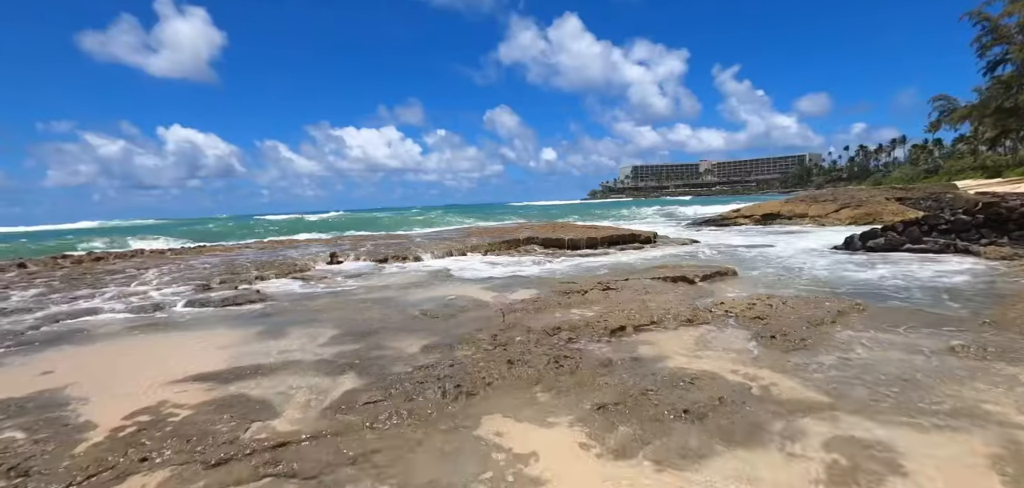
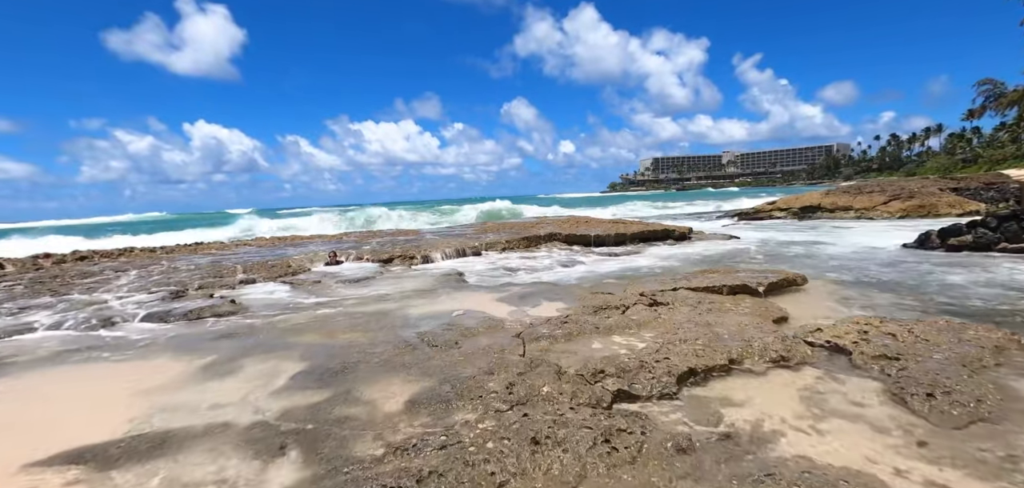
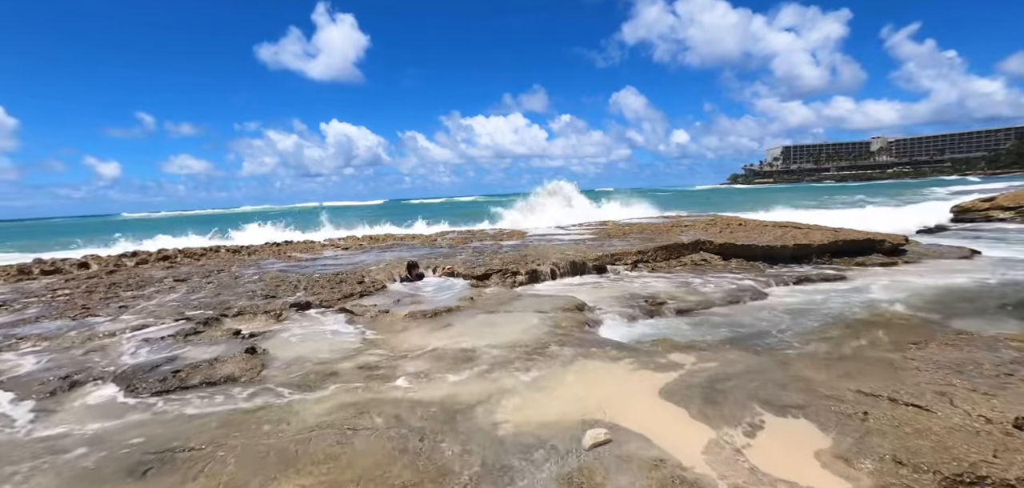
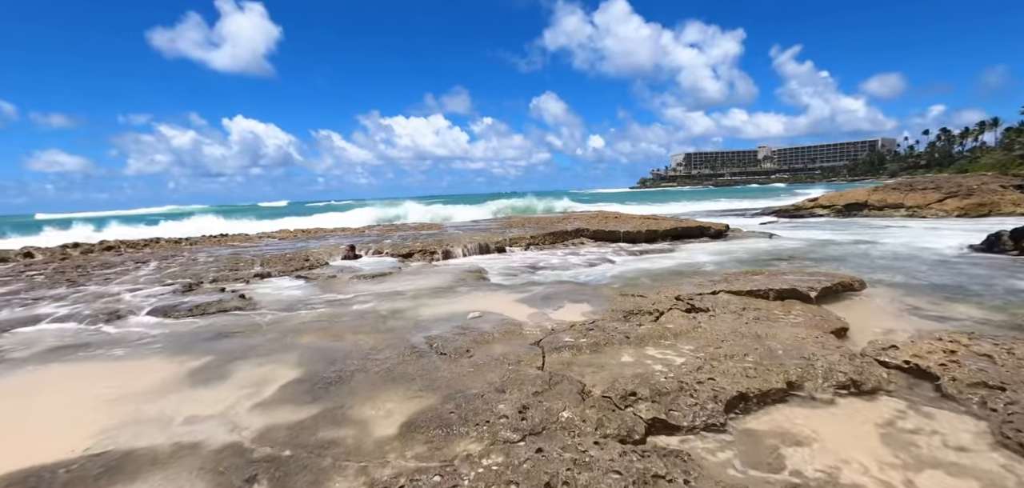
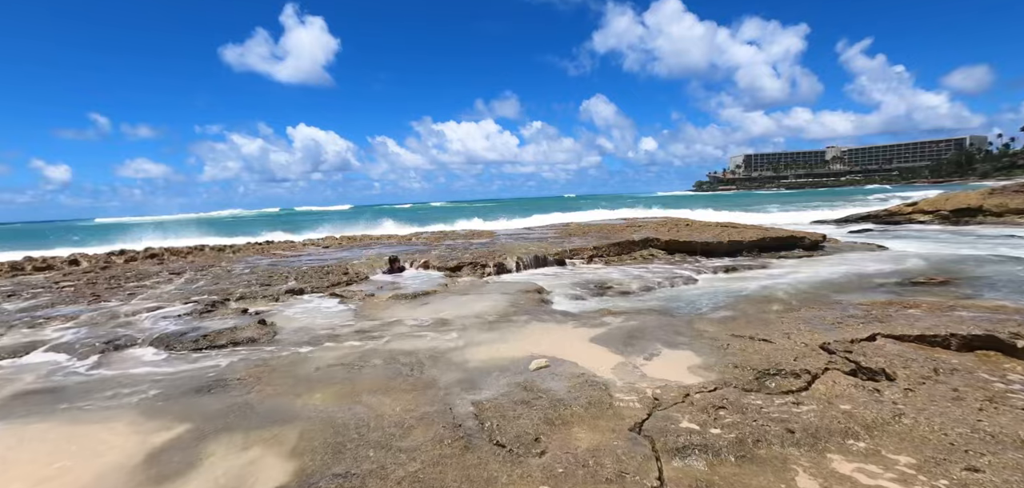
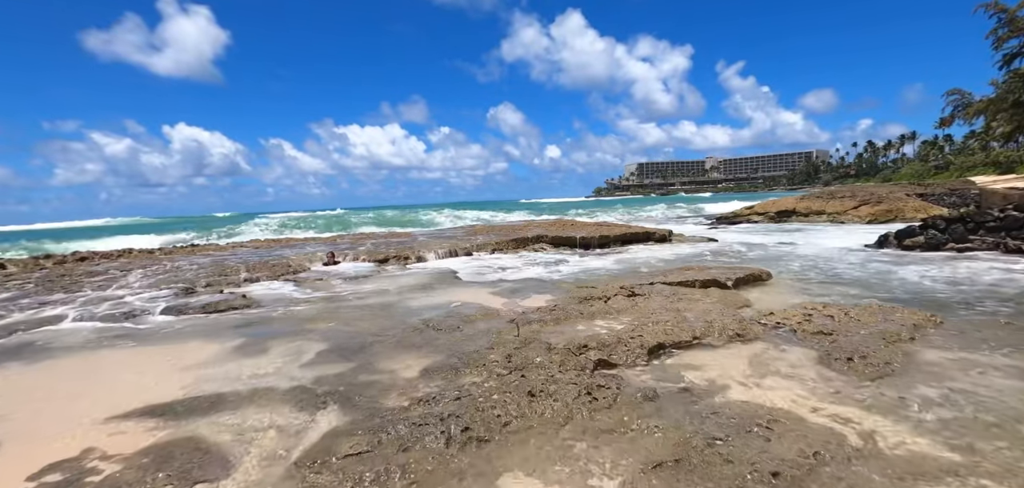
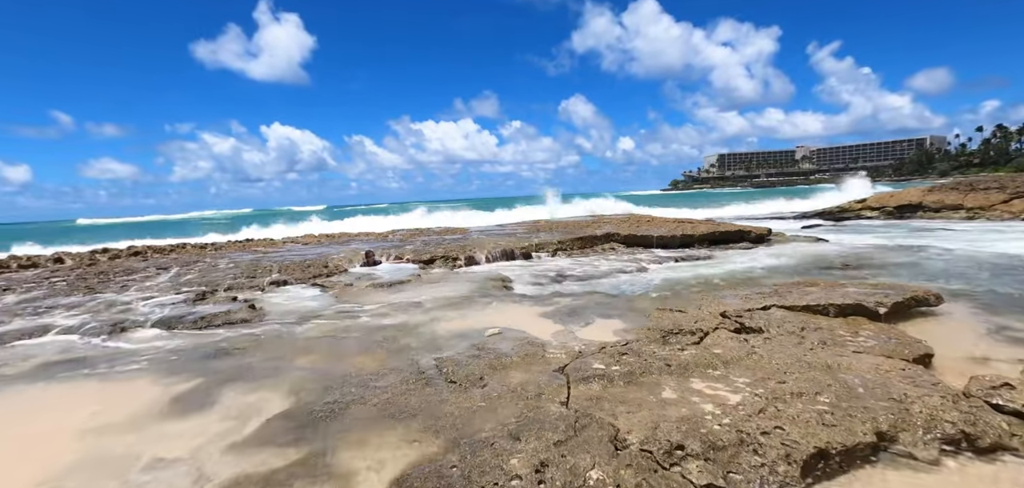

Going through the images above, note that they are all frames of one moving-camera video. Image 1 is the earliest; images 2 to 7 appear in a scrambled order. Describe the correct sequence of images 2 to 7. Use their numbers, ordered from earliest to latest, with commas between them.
6, 2, 4, 7, 5, 3
